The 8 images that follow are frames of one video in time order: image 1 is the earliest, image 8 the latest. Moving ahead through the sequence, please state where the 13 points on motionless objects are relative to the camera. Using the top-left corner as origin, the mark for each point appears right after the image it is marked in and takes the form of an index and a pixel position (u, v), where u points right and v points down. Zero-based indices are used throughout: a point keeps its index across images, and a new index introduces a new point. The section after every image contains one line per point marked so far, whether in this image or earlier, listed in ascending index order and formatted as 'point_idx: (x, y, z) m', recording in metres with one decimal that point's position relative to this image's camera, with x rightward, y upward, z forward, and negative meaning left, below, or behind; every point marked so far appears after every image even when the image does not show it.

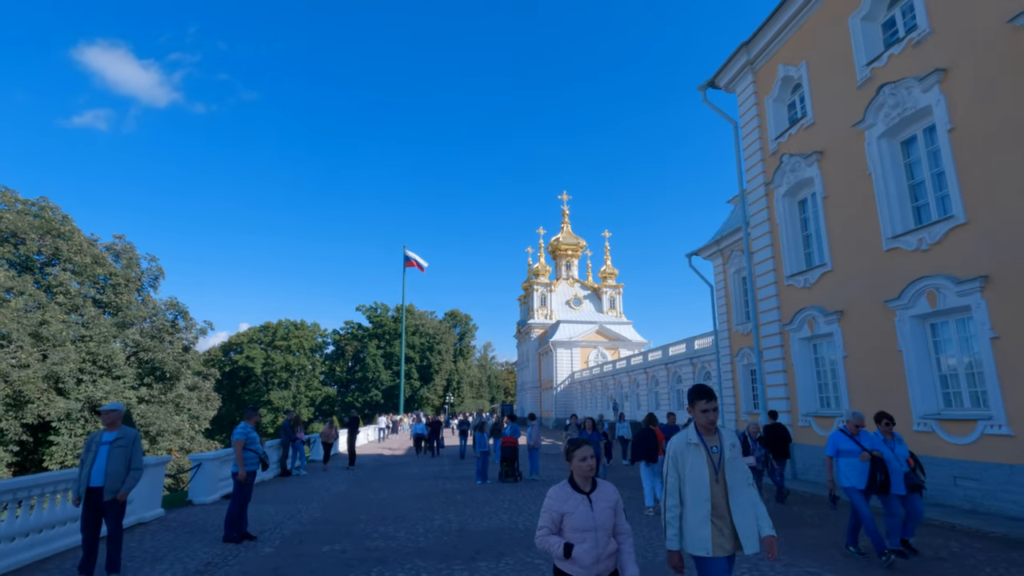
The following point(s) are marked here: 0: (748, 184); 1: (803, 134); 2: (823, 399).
0: (+6.5, +2.8, +15.5) m
1: (+6.9, +3.6, +13.5) m
2: (+7.0, -2.5, +12.9) m
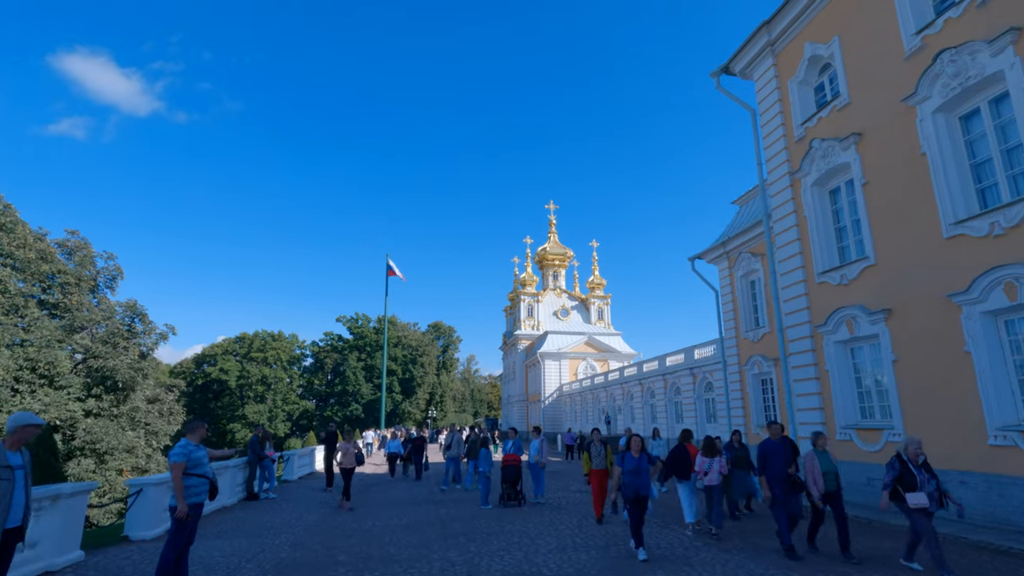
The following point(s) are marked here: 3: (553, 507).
0: (+6.5, +2.8, +14.2) m
1: (+7.0, +3.7, +12.2) m
2: (+7.1, -2.5, +11.5) m
3: (+0.8, -4.3, +11.0) m
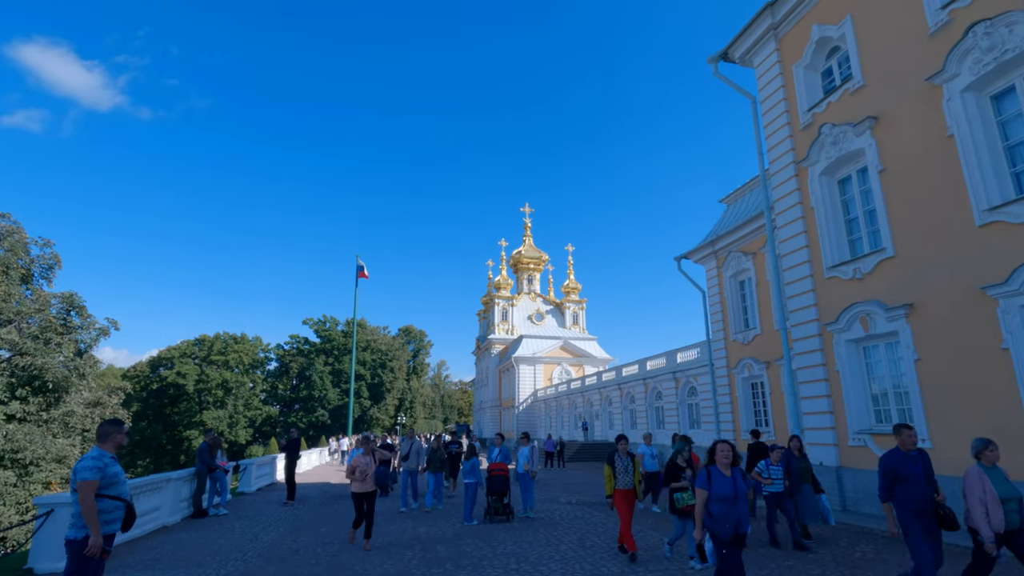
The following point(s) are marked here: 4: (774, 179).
0: (+6.2, +2.9, +13.4) m
1: (+6.8, +3.8, +11.4) m
2: (+6.9, -2.4, +10.6) m
3: (+0.6, -4.1, +9.9) m
4: (+6.2, +2.6, +13.5) m
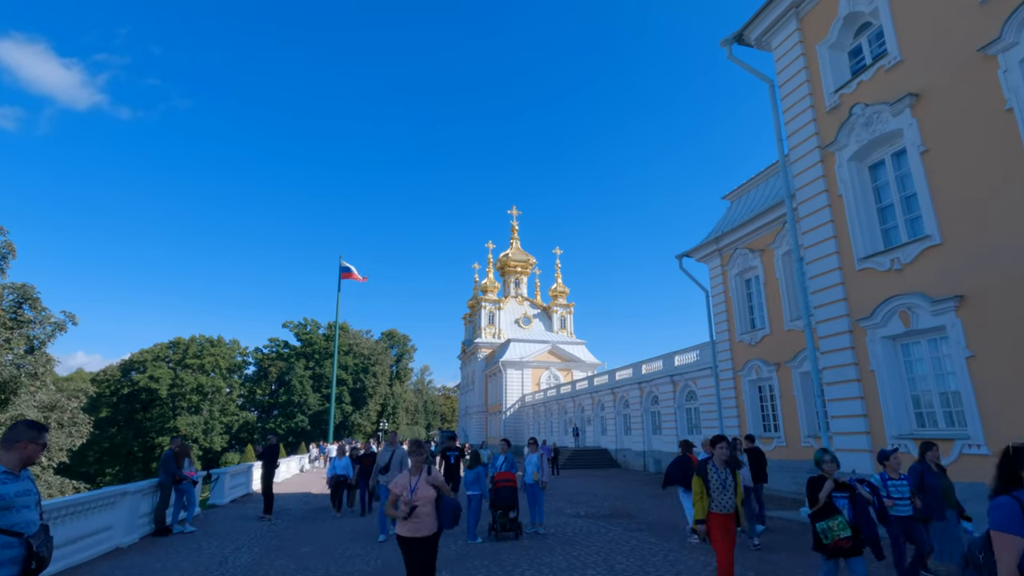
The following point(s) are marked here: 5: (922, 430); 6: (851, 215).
0: (+6.3, +3.0, +12.6) m
1: (+6.9, +3.9, +10.6) m
2: (+7.0, -2.2, +9.7) m
3: (+0.7, -3.9, +8.7) m
4: (+6.3, +2.7, +12.6) m
5: (+6.9, -2.4, +9.6) m
6: (+6.6, +1.4, +11.1) m
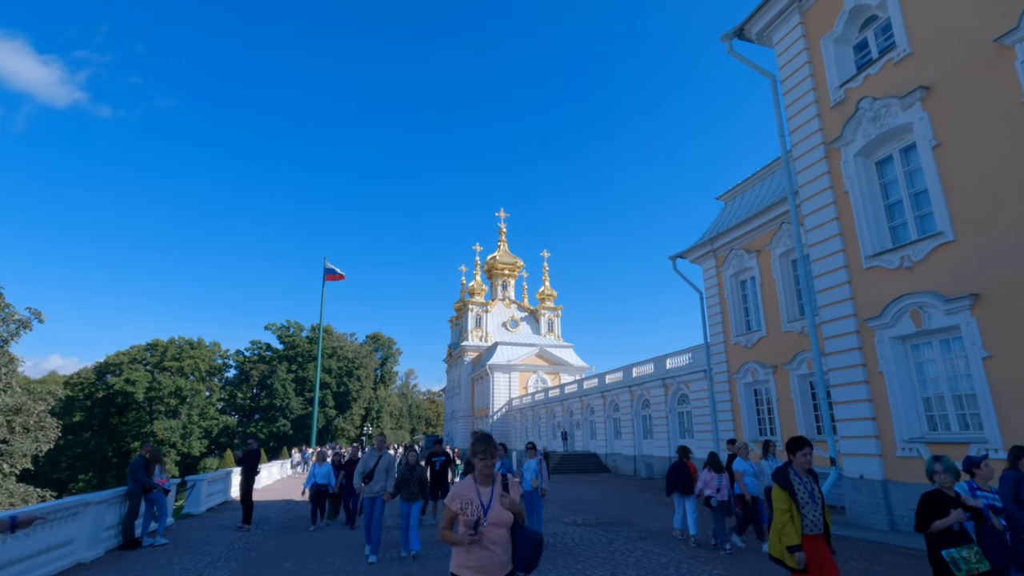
0: (+6.2, +3.0, +12.3) m
1: (+6.9, +3.9, +10.3) m
2: (+7.0, -2.2, +9.4) m
3: (+0.7, -3.8, +8.2) m
4: (+6.2, +2.7, +12.3) m
5: (+6.9, -2.4, +9.3) m
6: (+6.6, +1.4, +10.8) m
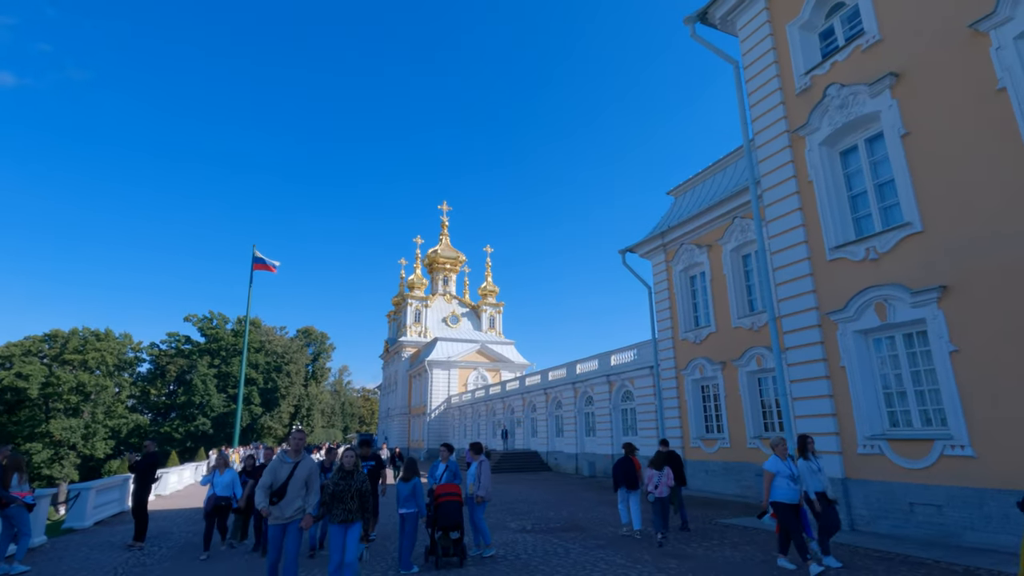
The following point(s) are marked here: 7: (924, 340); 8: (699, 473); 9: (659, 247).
0: (+5.2, +3.2, +11.9) m
1: (+6.1, +4.1, +10.0) m
2: (+6.2, -2.1, +9.1) m
3: (0.0, -3.5, +7.3) m
4: (+5.2, +2.9, +11.9) m
5: (+6.1, -2.3, +9.0) m
6: (+5.7, +1.6, +10.5) m
7: (+6.4, -0.8, +8.8) m
8: (+5.6, -5.5, +17.0) m
9: (+5.1, +1.4, +19.6) m
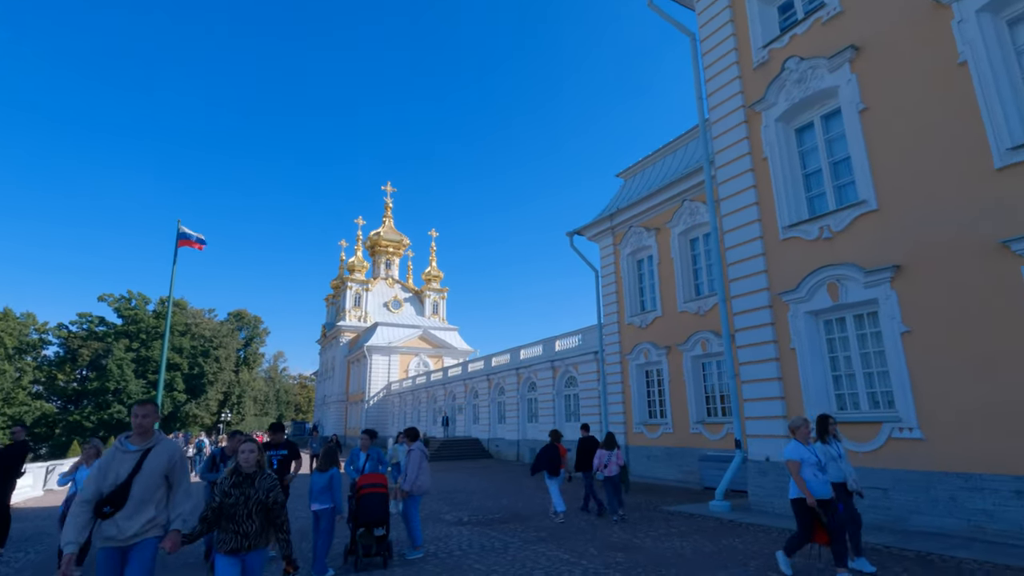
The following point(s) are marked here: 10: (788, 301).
0: (+4.1, +3.6, +11.5) m
1: (+5.2, +4.4, +9.7) m
2: (+5.2, -1.8, +8.9) m
3: (-0.8, -3.1, +6.6) m
4: (+4.1, +3.2, +11.5) m
5: (+5.1, -1.9, +8.8) m
6: (+4.7, +1.9, +10.2) m
7: (+5.5, -0.5, +8.6) m
8: (+3.8, -5.0, +16.7) m
9: (+3.2, +2.0, +19.2) m
10: (+4.7, -0.2, +9.6) m
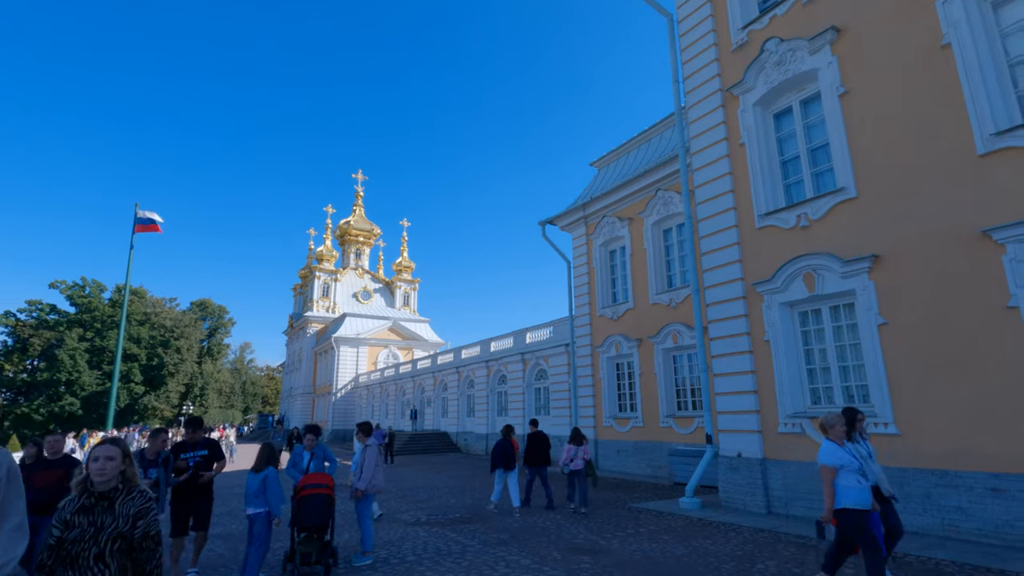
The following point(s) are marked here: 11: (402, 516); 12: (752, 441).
0: (+3.5, +3.8, +11.1) m
1: (+4.7, +4.6, +9.4) m
2: (+4.7, -1.6, +8.7) m
3: (-1.2, -3.0, +6.0) m
4: (+3.5, +3.4, +11.2) m
5: (+4.6, -1.8, +8.6) m
6: (+4.2, +2.1, +9.8) m
7: (+5.0, -0.4, +8.3) m
8: (+2.9, -4.8, +16.4) m
9: (+2.2, +2.3, +18.8) m
10: (+4.1, -0.1, +9.3) m
11: (-1.7, -3.6, +9.0) m
12: (+3.9, -2.5, +9.3) m
